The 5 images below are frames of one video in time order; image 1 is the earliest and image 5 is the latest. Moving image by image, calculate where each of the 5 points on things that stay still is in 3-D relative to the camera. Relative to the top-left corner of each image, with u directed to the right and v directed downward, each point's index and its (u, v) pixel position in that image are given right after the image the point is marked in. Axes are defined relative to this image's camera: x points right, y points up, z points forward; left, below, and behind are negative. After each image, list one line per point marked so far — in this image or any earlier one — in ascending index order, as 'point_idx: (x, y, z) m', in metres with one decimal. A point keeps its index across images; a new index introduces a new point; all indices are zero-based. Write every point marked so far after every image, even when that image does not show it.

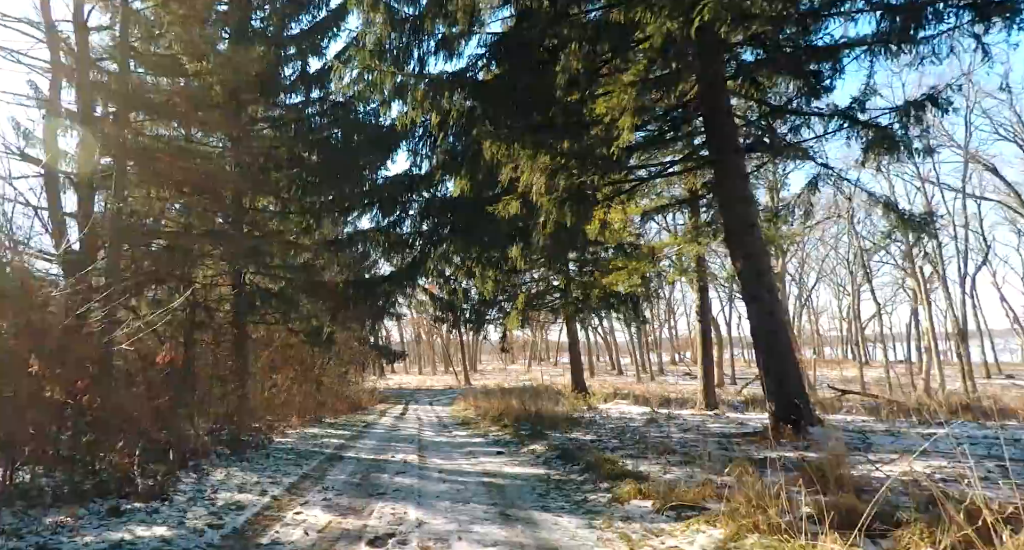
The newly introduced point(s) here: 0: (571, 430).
0: (+0.8, -2.1, +10.4) m
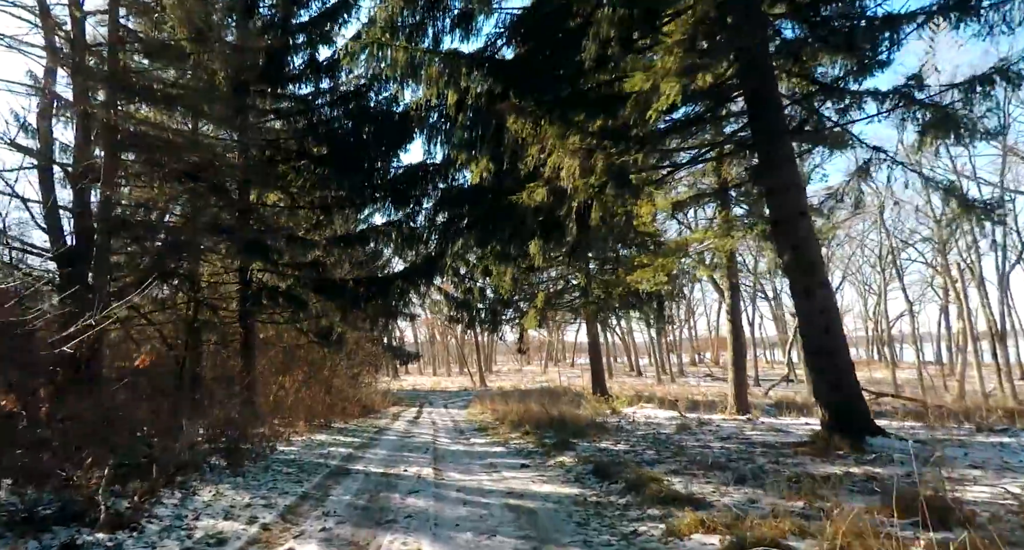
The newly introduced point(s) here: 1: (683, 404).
0: (+1.1, -2.1, +9.6) m
1: (+4.2, -3.1, +18.5) m
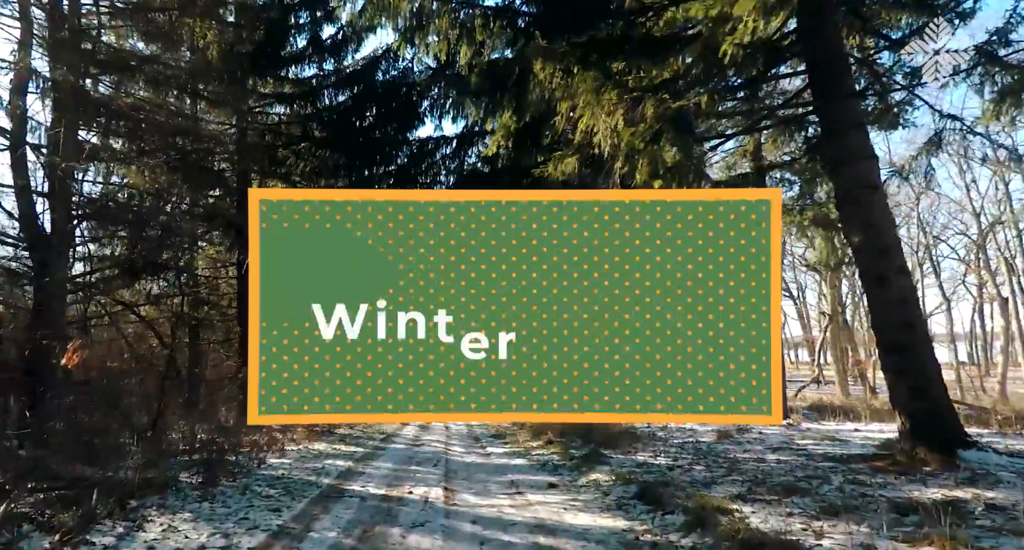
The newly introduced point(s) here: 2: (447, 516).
0: (+1.3, -1.9, +8.4) m
1: (+4.6, -3.0, +17.3) m
2: (-0.5, -1.9, +6.1) m
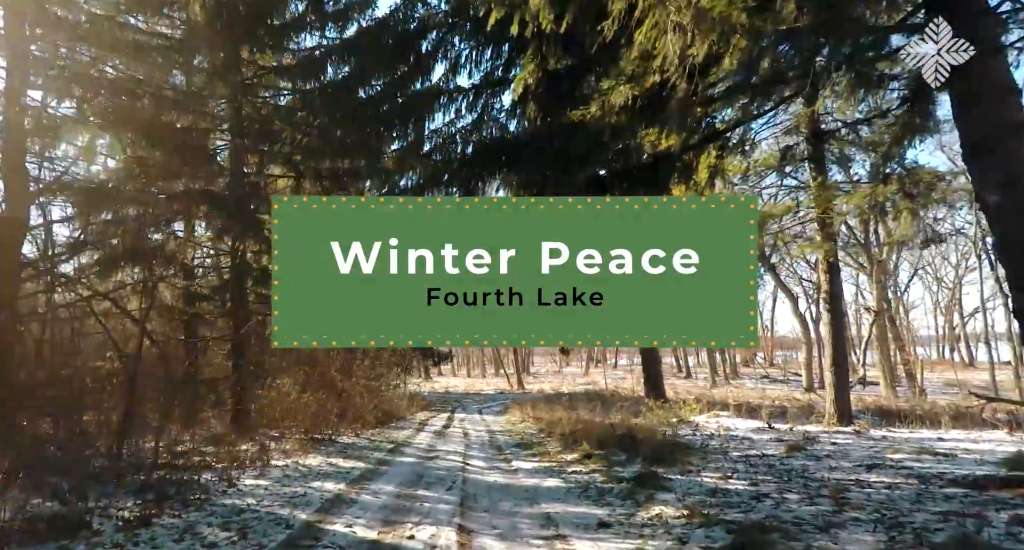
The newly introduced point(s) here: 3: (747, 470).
0: (+1.6, -1.7, +6.9) m
1: (+5.1, -2.8, +15.6) m
2: (-0.3, -1.7, +4.6) m
3: (+2.0, -1.7, +6.6) m
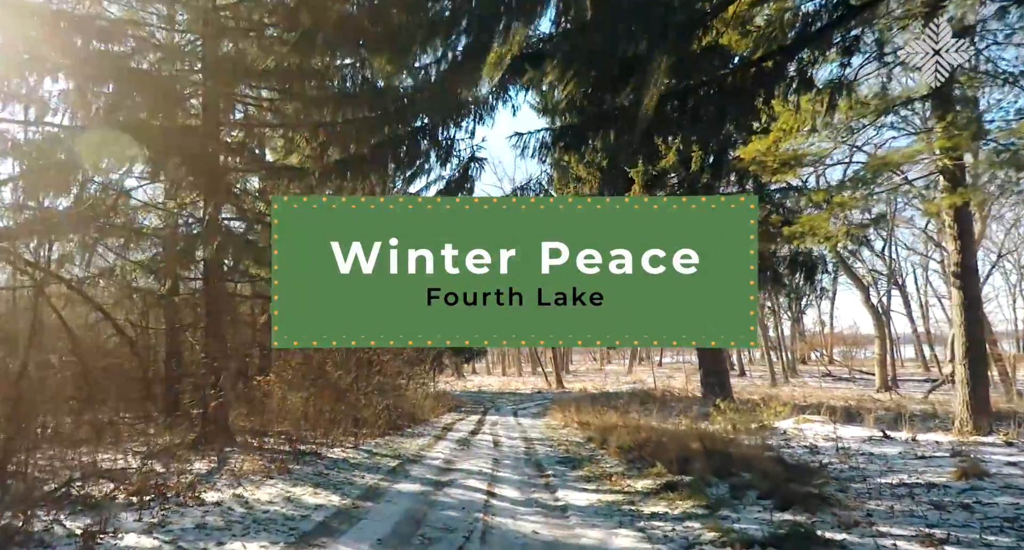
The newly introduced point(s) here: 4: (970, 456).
0: (+1.9, -1.3, +4.3) m
1: (+5.8, -2.4, +12.9) m
2: (-0.1, -1.3, +2.2) m
3: (+2.3, -1.3, +4.0) m
4: (+4.3, -1.7, +7.2) m
